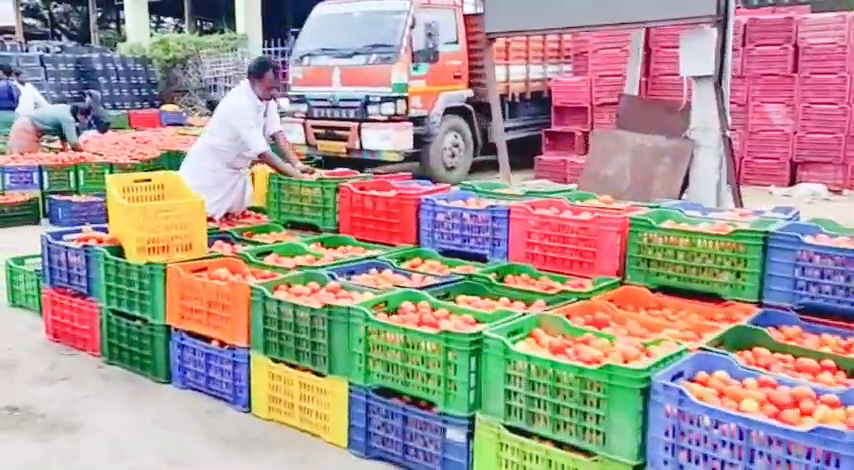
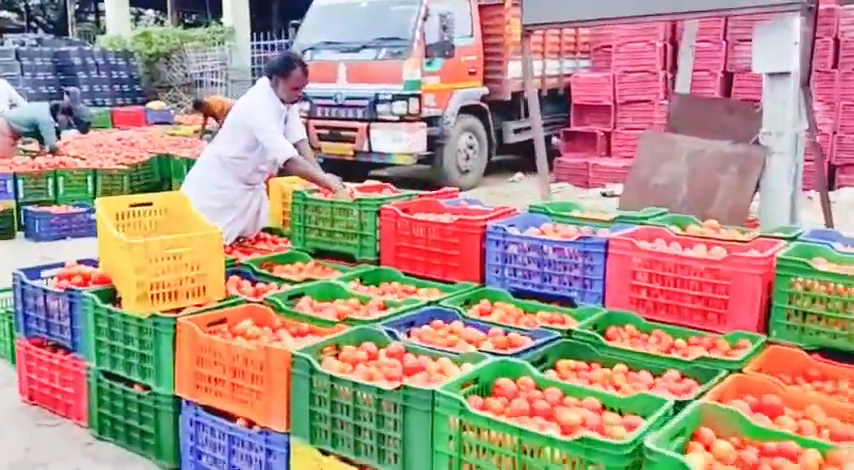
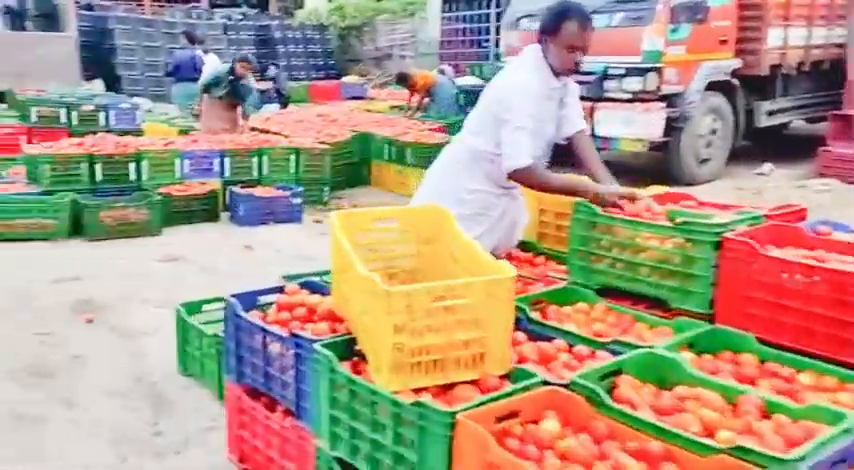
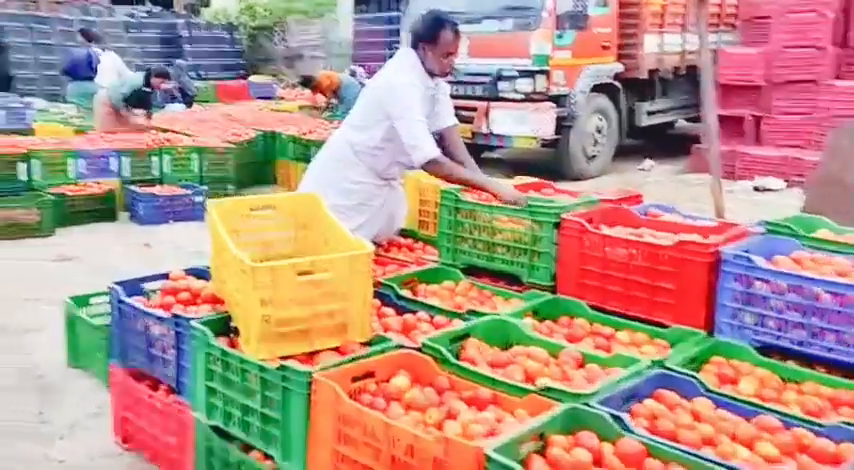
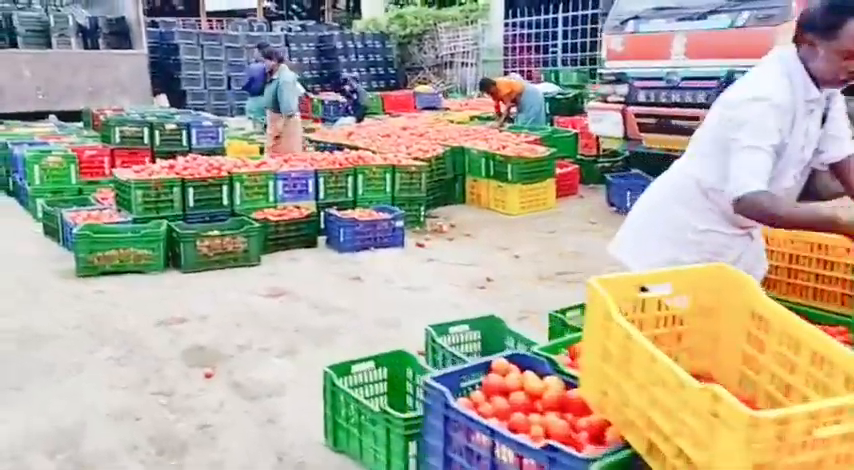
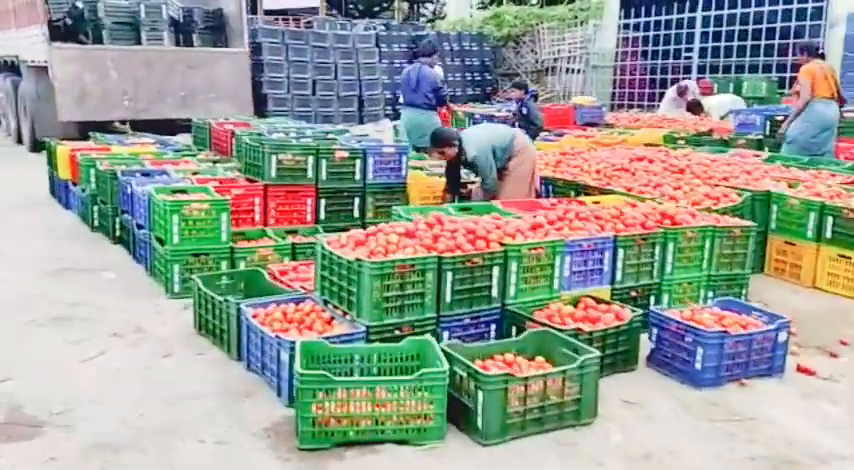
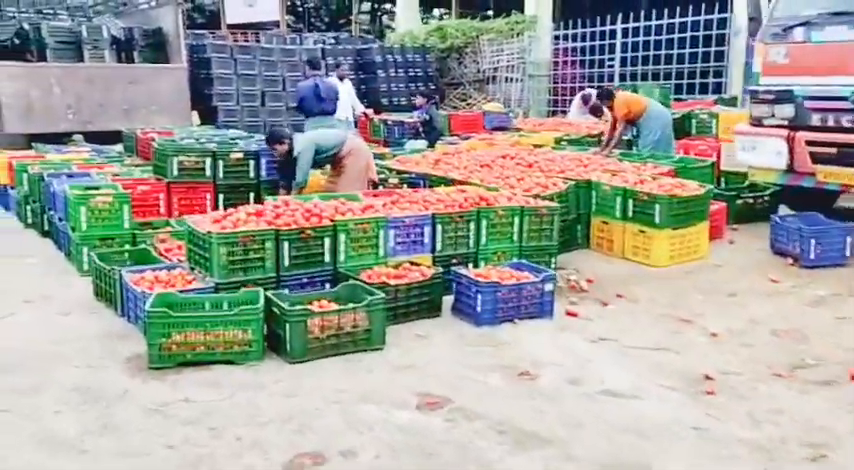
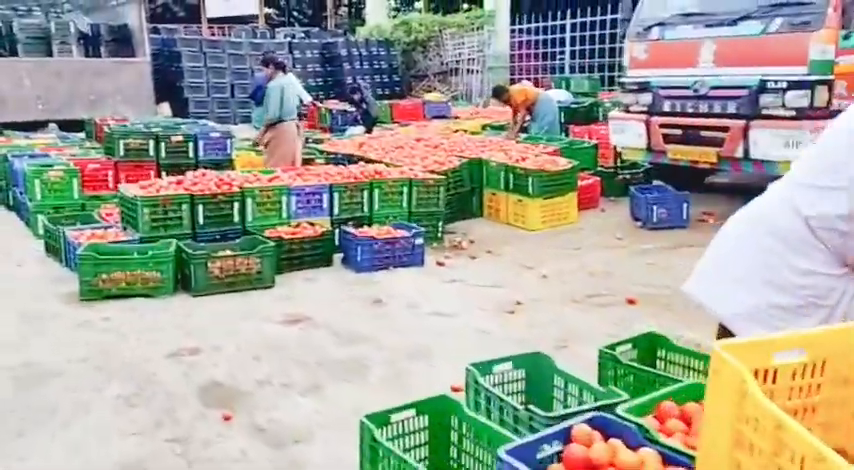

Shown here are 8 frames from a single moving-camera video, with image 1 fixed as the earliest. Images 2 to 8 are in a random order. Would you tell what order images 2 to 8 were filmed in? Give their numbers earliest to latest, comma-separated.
2, 4, 3, 5, 8, 7, 6
